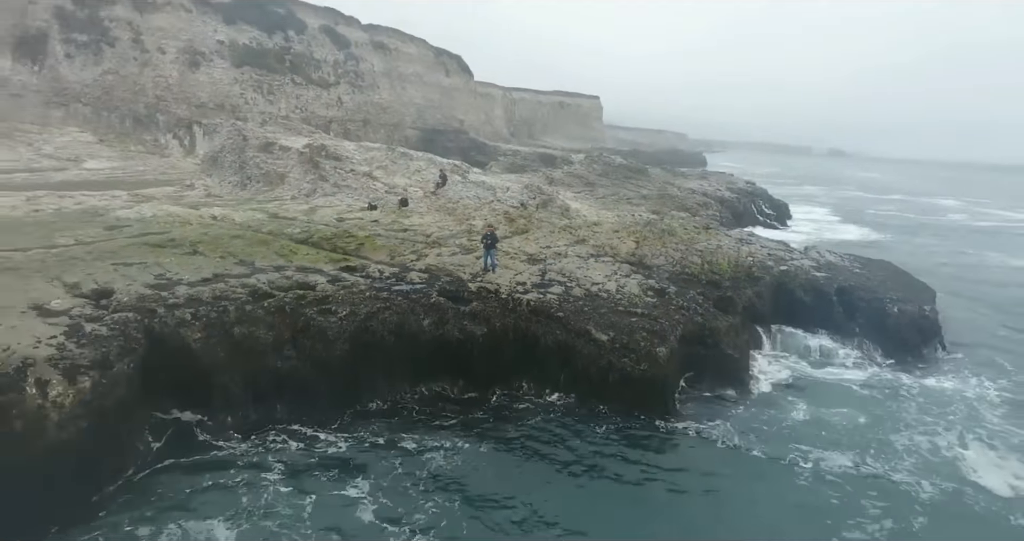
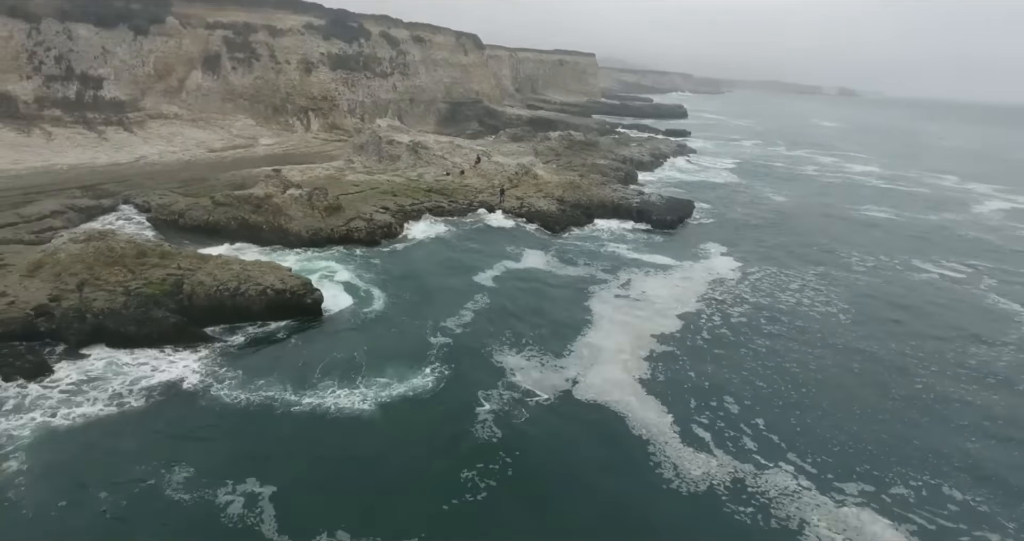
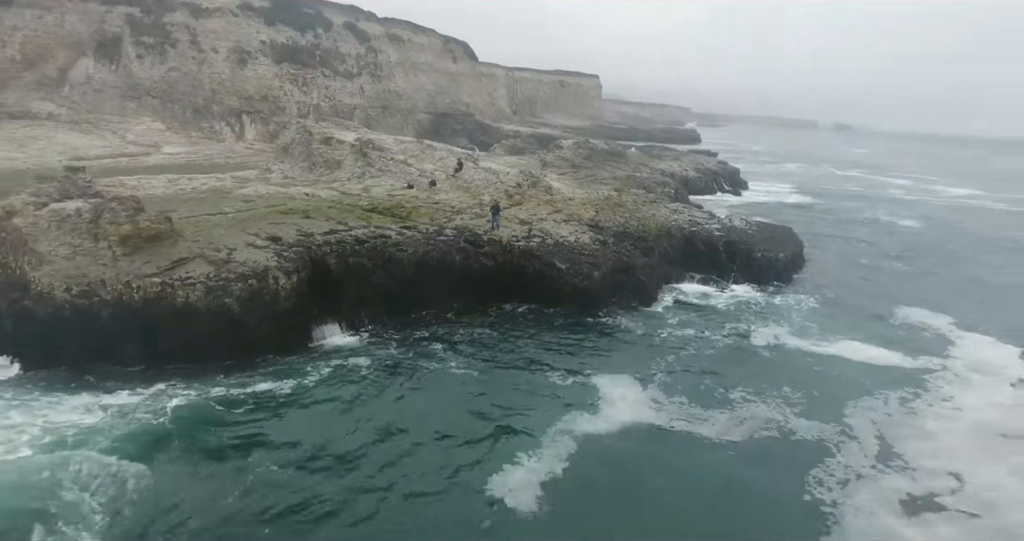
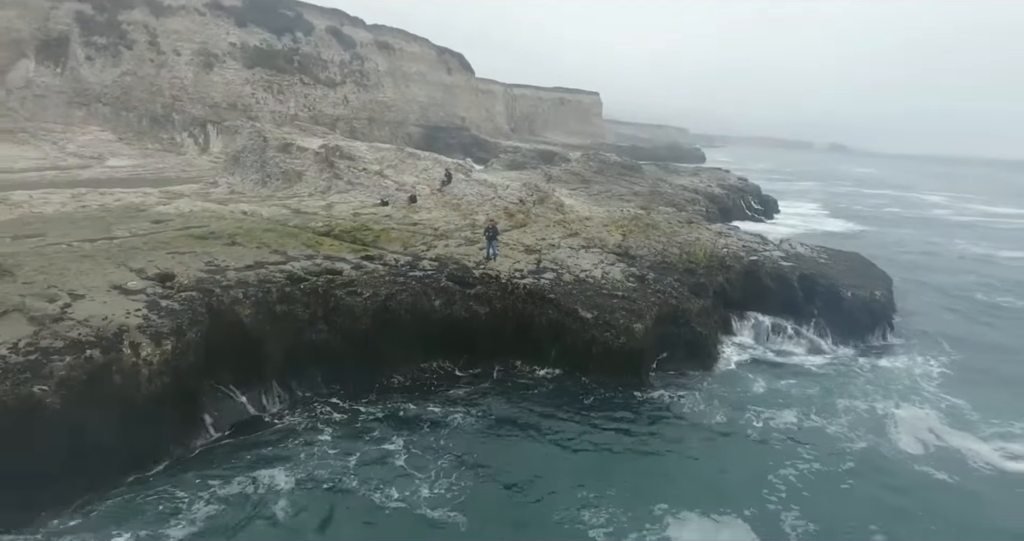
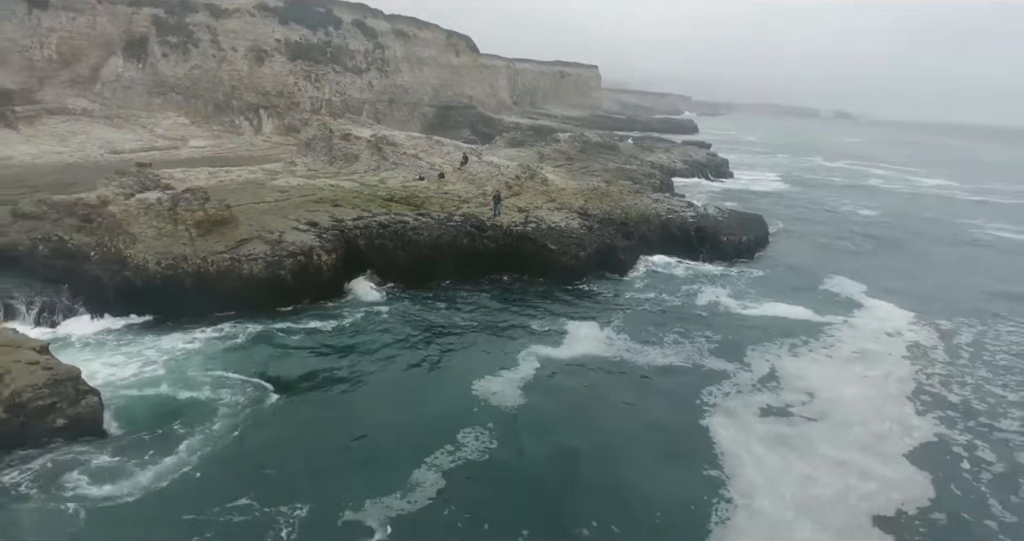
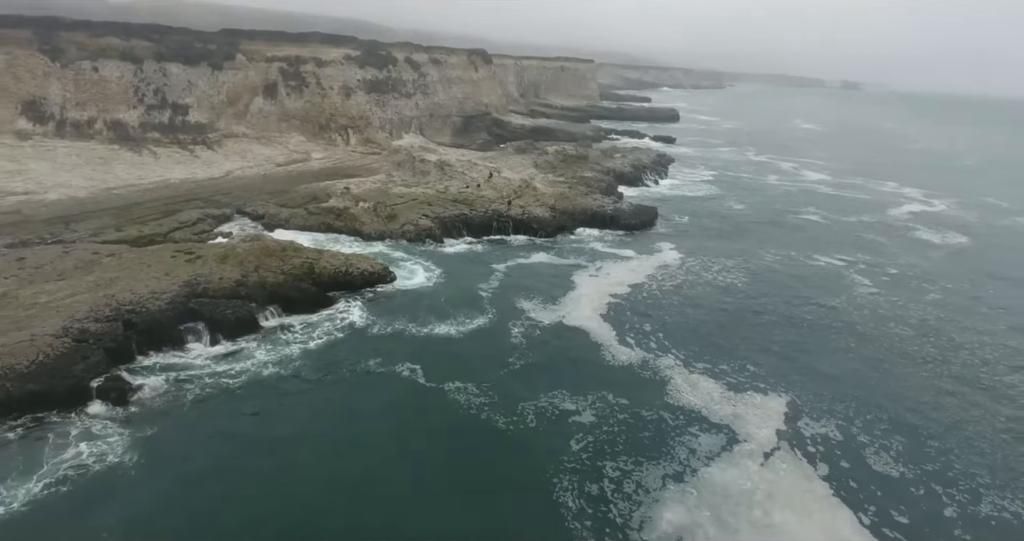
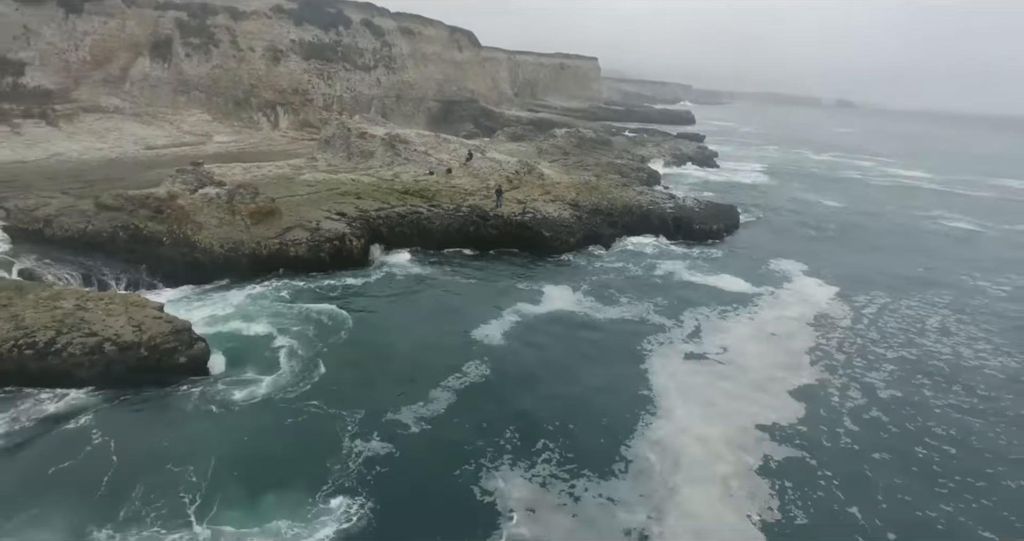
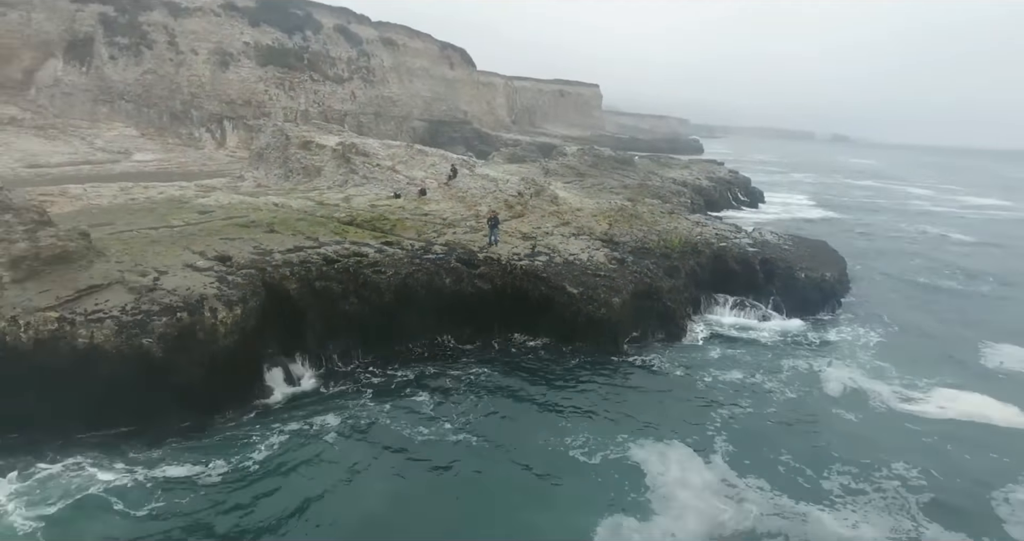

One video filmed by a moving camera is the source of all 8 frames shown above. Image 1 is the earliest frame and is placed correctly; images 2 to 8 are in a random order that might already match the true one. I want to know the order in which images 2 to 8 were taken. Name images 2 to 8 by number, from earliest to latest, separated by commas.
4, 8, 3, 5, 7, 2, 6
